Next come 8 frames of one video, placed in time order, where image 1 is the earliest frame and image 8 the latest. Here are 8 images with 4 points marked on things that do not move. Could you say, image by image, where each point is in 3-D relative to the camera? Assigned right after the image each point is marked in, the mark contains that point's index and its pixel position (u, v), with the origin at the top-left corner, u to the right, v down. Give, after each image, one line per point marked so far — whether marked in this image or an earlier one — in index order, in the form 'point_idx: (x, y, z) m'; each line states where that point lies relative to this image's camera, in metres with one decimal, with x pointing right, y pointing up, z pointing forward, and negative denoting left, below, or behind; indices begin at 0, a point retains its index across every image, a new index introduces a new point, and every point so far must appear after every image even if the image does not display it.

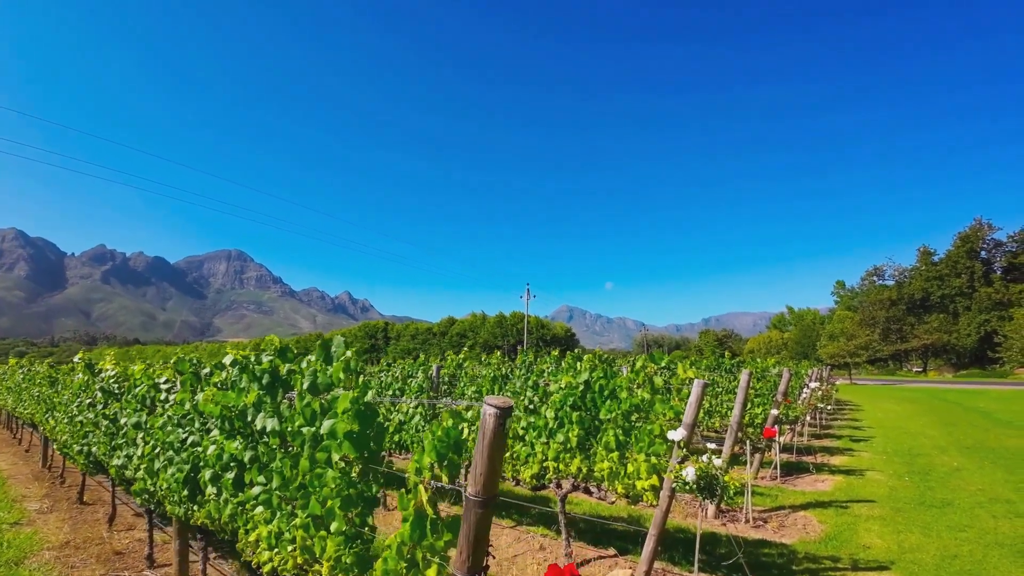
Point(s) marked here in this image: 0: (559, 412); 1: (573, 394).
0: (+0.6, -1.5, +5.7) m
1: (+0.7, -1.3, +5.6) m
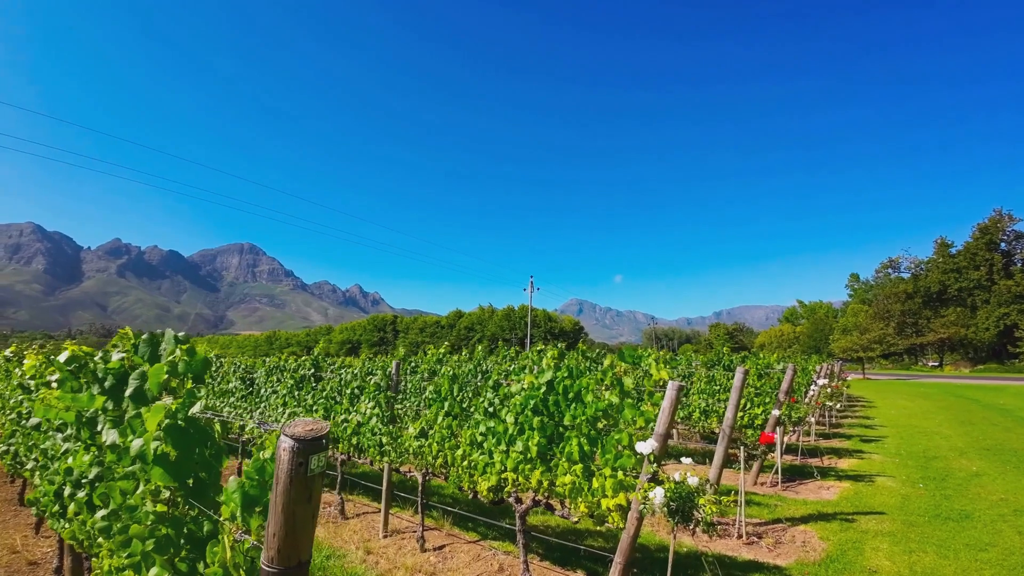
0: (+0.1, -1.4, +5.0) m
1: (+0.2, -1.1, +4.9) m
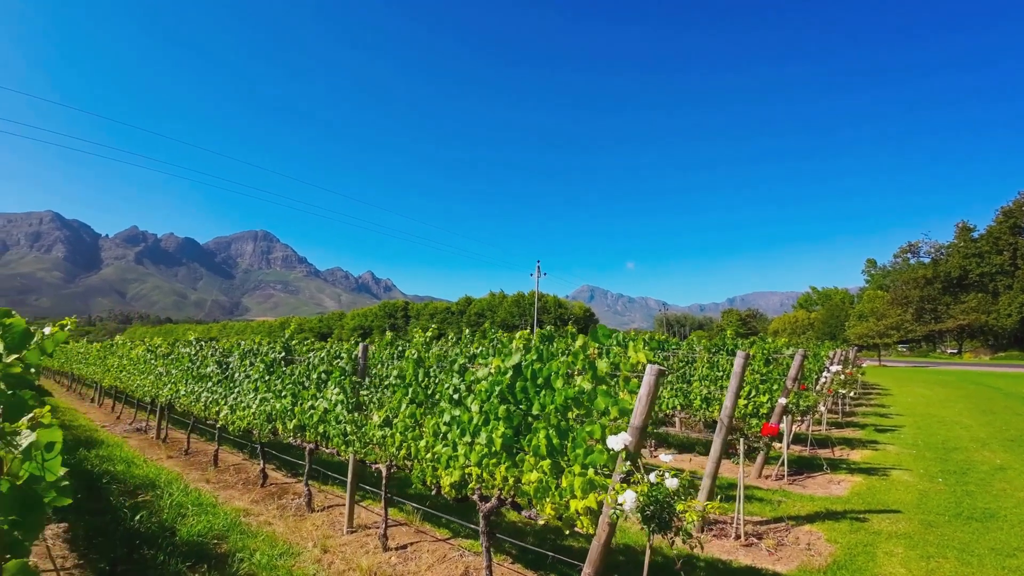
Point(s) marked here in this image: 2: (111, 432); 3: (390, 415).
0: (-0.3, -1.1, +4.5) m
1: (-0.1, -0.9, +4.3) m
2: (-10.9, -3.9, +12.9) m
3: (-1.4, -1.4, +5.4) m
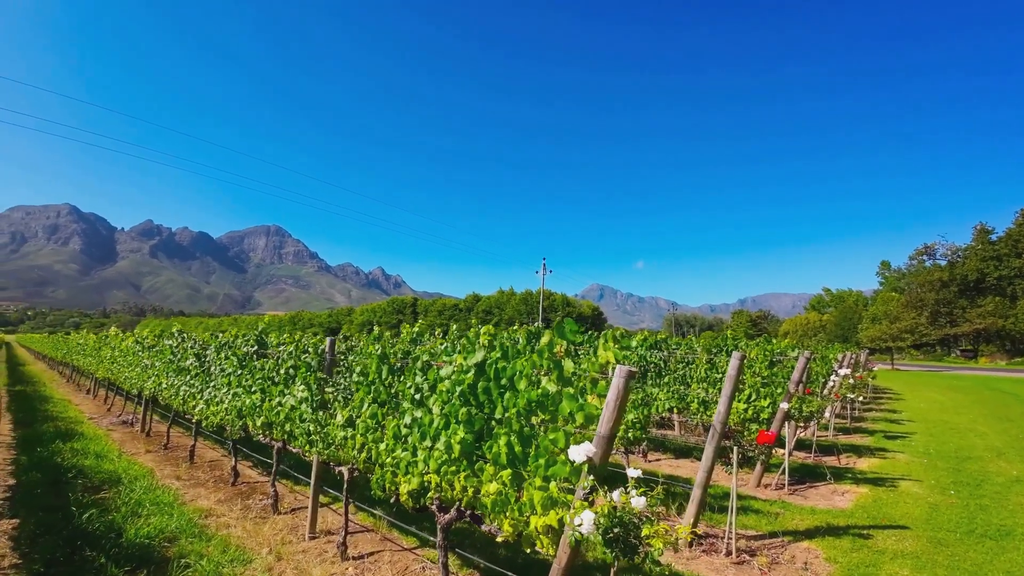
0: (-0.6, -1.0, +4.1) m
1: (-0.4, -0.8, +3.9) m
2: (-11.1, -3.6, +12.8) m
3: (-1.7, -1.3, +5.0) m
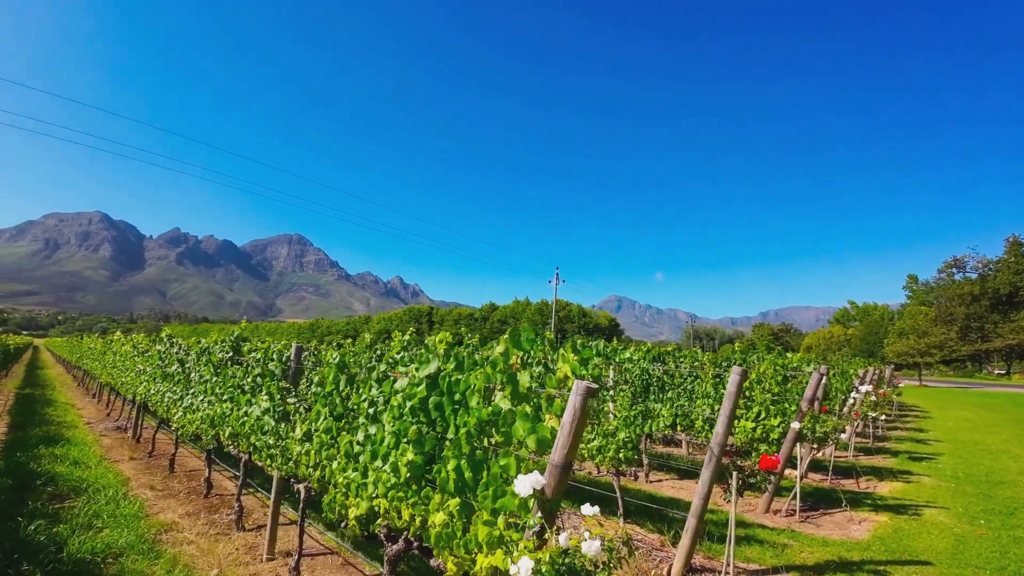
0: (-0.9, -1.0, +3.6) m
1: (-0.7, -0.8, +3.5) m
2: (-11.1, -3.7, +12.6) m
3: (-2.0, -1.4, +4.6) m
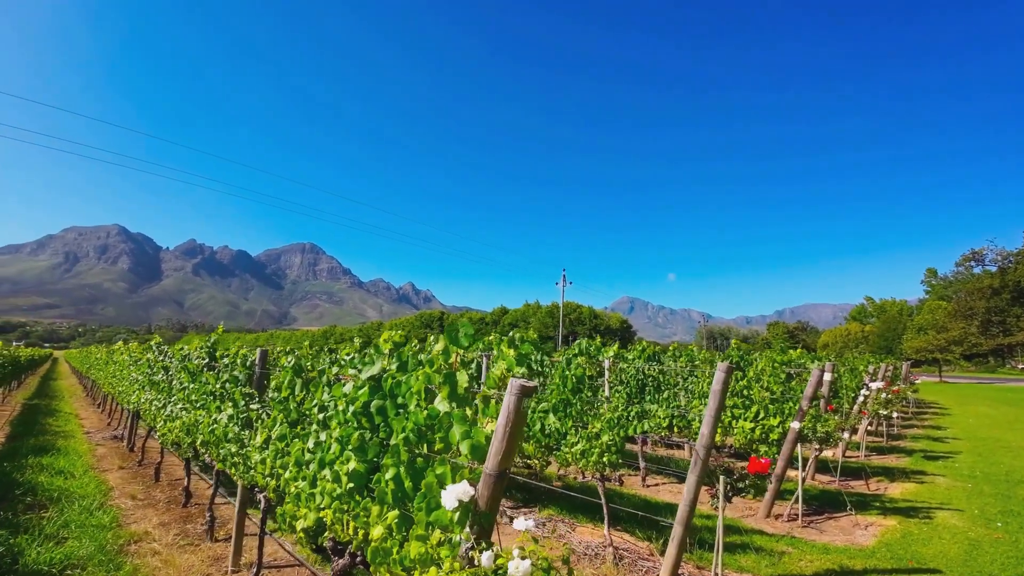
0: (-1.2, -1.0, +3.4) m
1: (-1.1, -0.8, +3.3) m
2: (-11.2, -4.0, +12.6) m
3: (-2.3, -1.4, +4.4) m
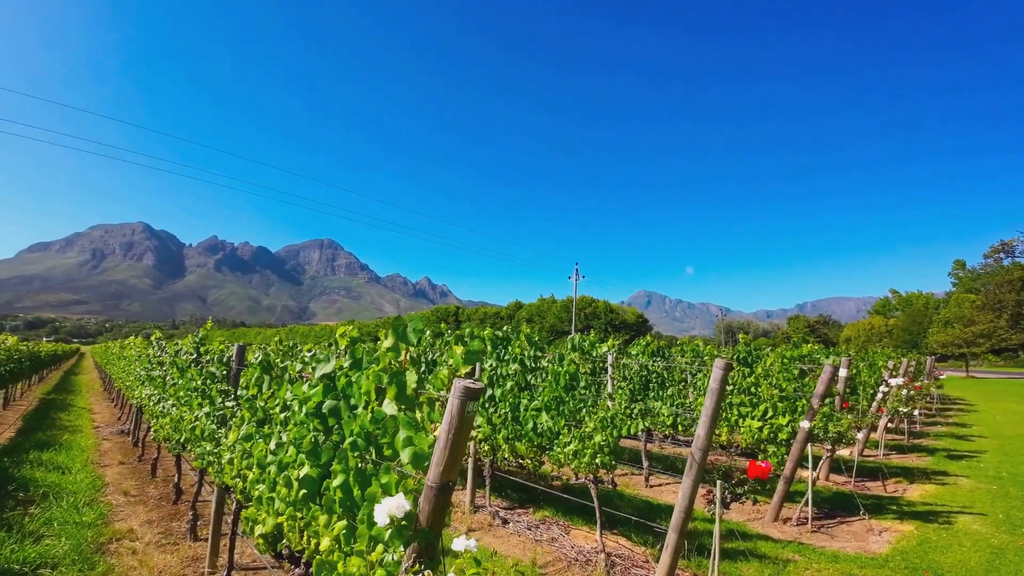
0: (-1.4, -1.0, +3.2) m
1: (-1.3, -0.7, +3.0) m
2: (-11.1, -3.9, +12.7) m
3: (-2.4, -1.3, +4.2) m
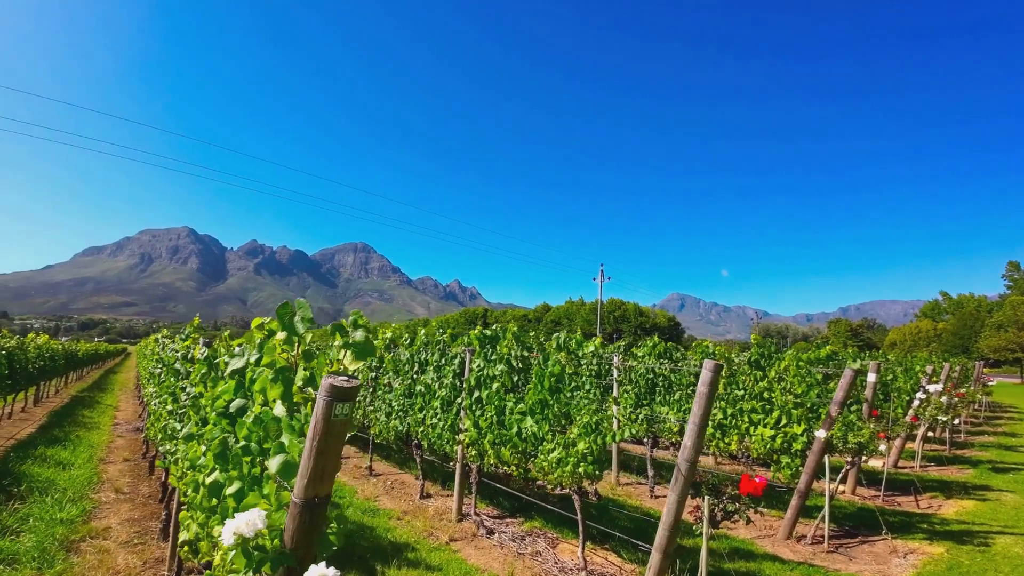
0: (-1.8, -0.9, +2.9) m
1: (-1.7, -0.6, +2.8) m
2: (-10.9, -3.9, +13.0) m
3: (-2.8, -1.2, +4.0) m
